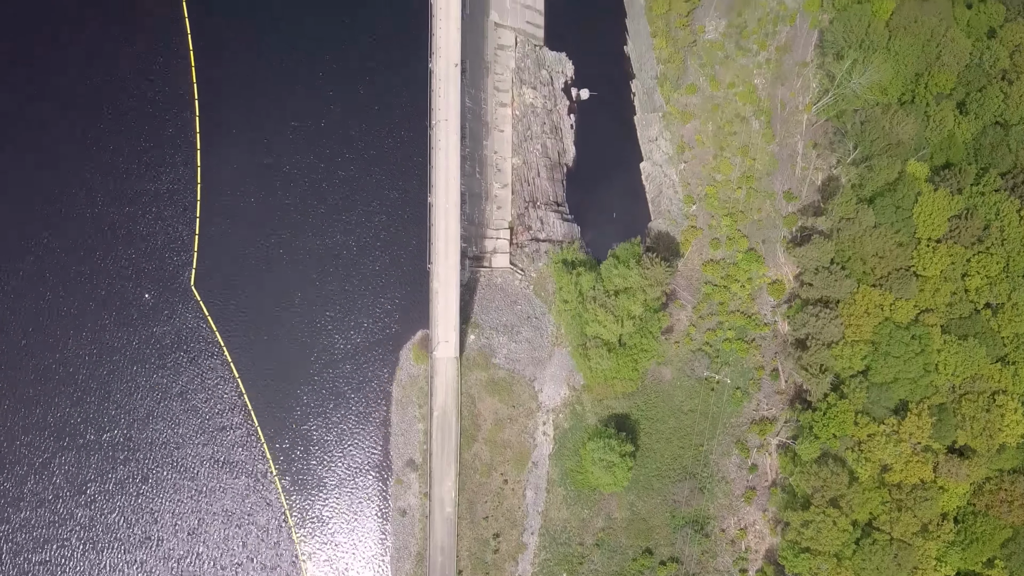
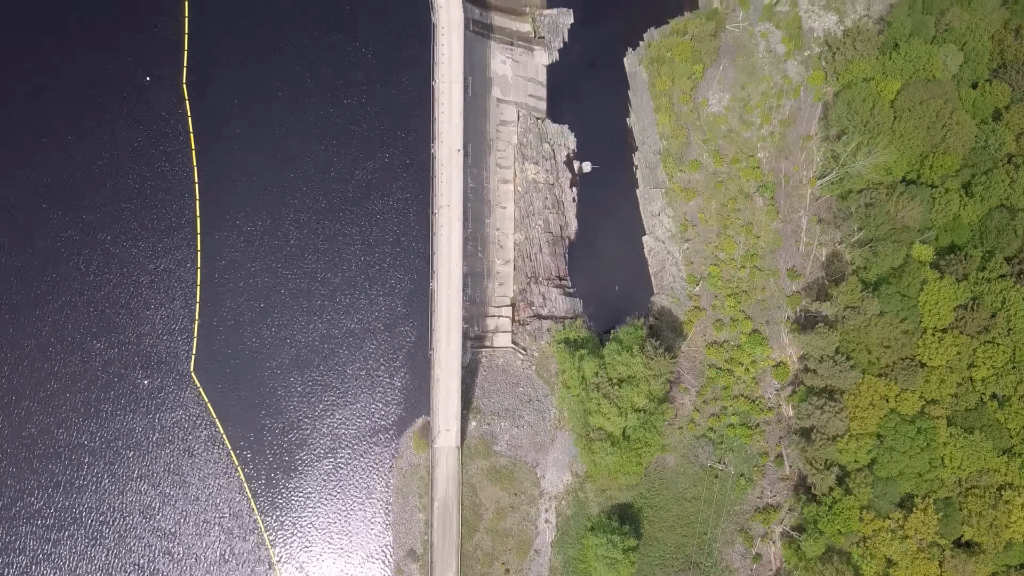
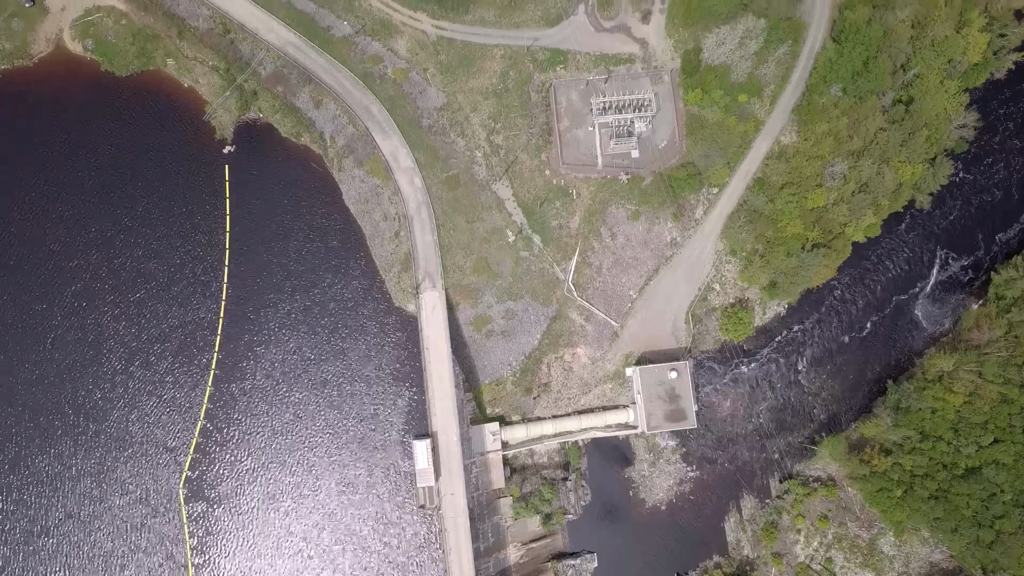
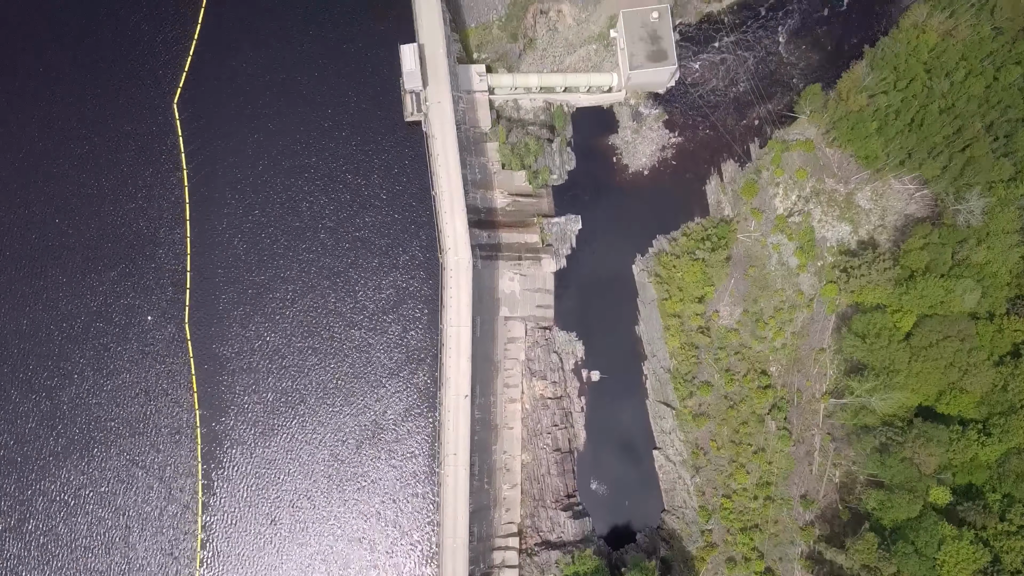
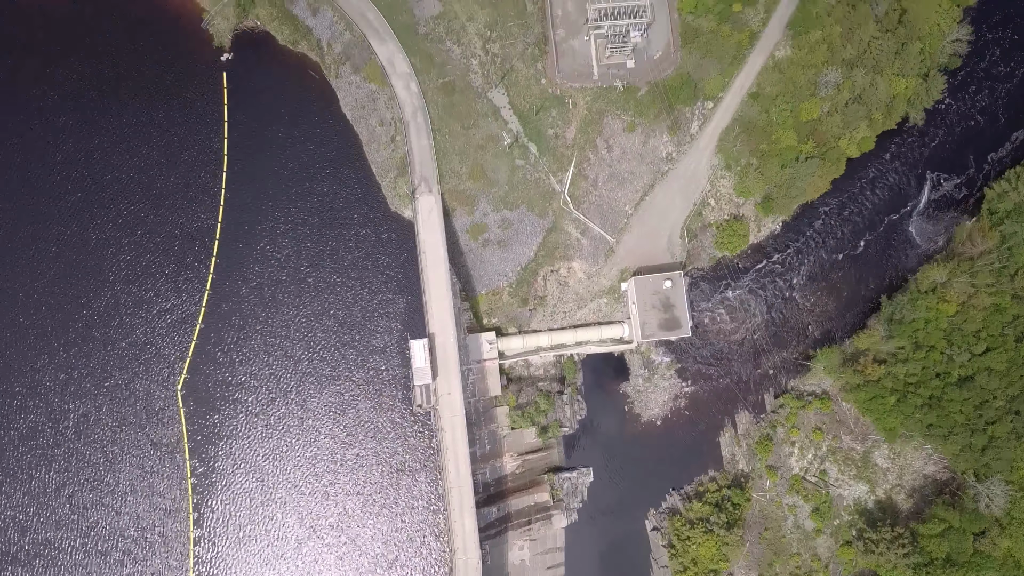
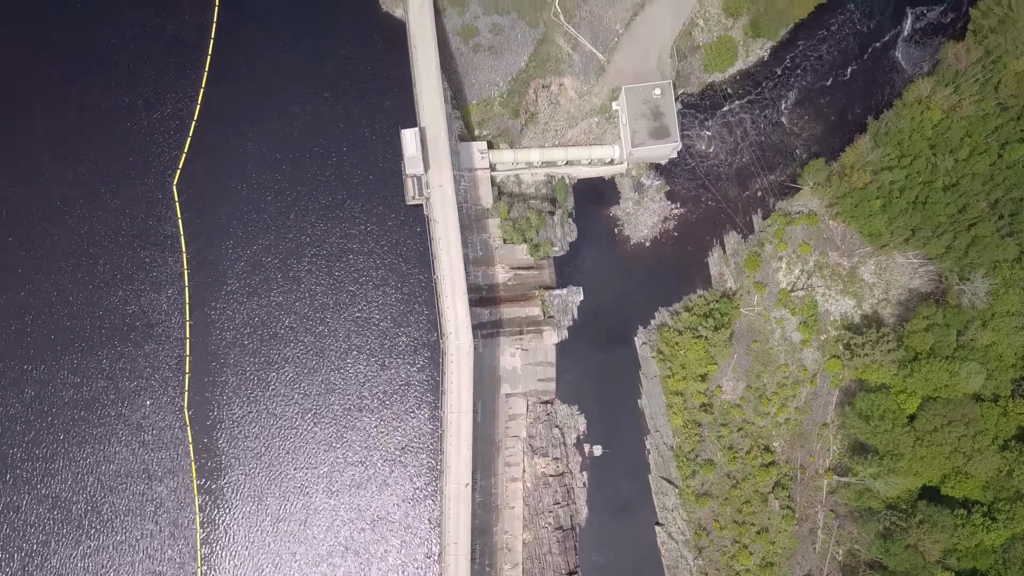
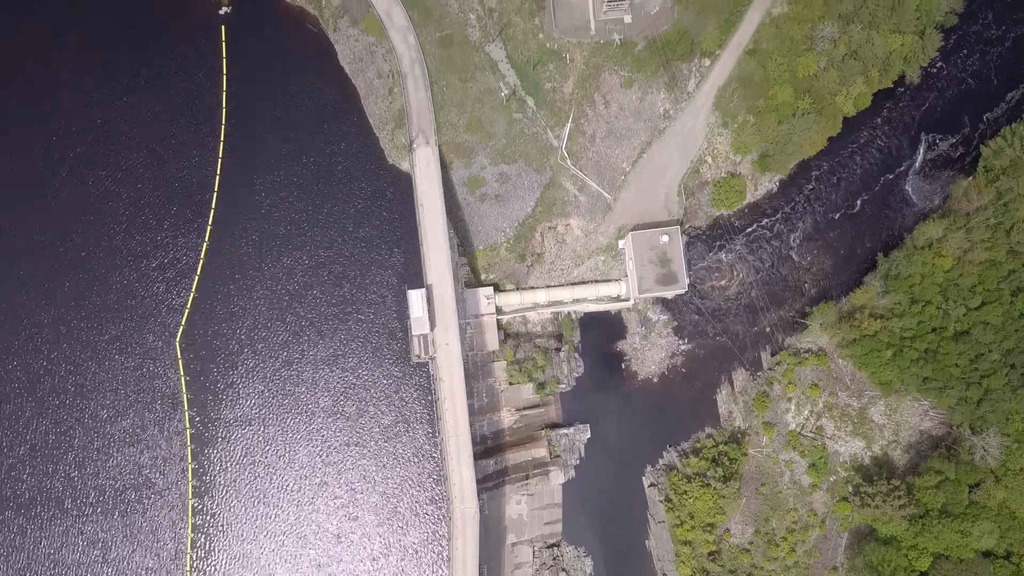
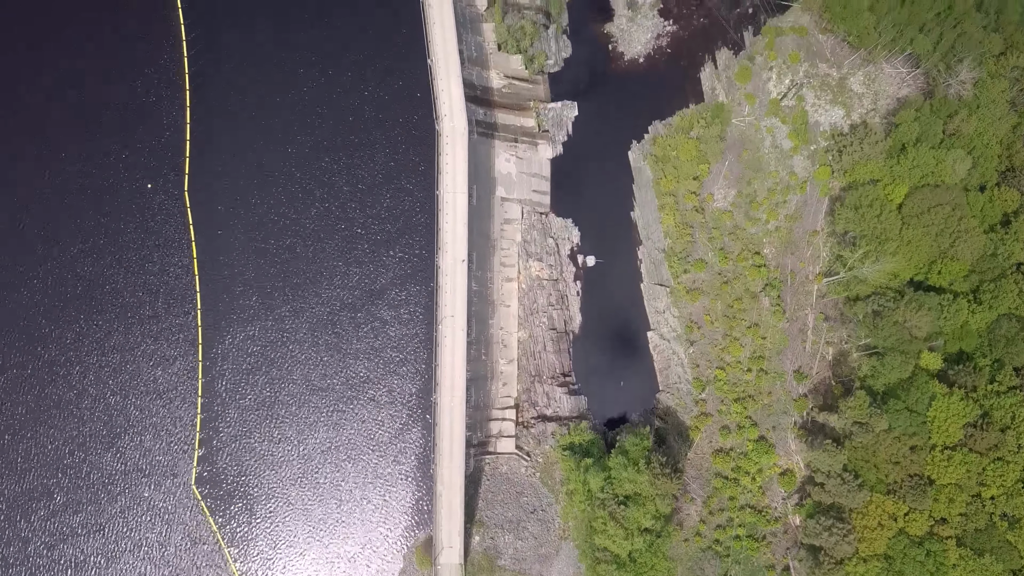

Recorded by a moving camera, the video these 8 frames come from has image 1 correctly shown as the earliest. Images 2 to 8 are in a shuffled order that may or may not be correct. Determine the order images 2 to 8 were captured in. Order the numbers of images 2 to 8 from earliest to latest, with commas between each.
2, 8, 4, 6, 7, 5, 3
